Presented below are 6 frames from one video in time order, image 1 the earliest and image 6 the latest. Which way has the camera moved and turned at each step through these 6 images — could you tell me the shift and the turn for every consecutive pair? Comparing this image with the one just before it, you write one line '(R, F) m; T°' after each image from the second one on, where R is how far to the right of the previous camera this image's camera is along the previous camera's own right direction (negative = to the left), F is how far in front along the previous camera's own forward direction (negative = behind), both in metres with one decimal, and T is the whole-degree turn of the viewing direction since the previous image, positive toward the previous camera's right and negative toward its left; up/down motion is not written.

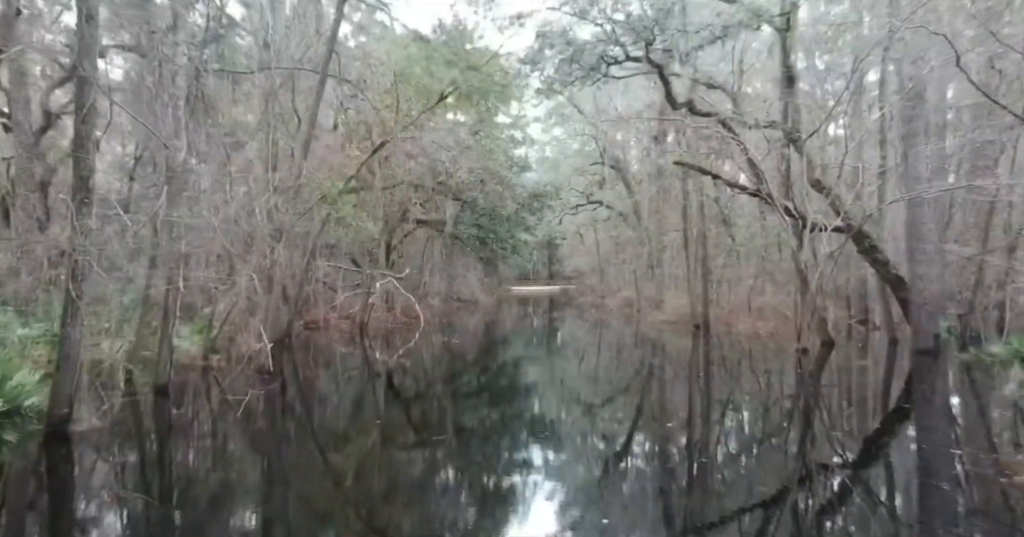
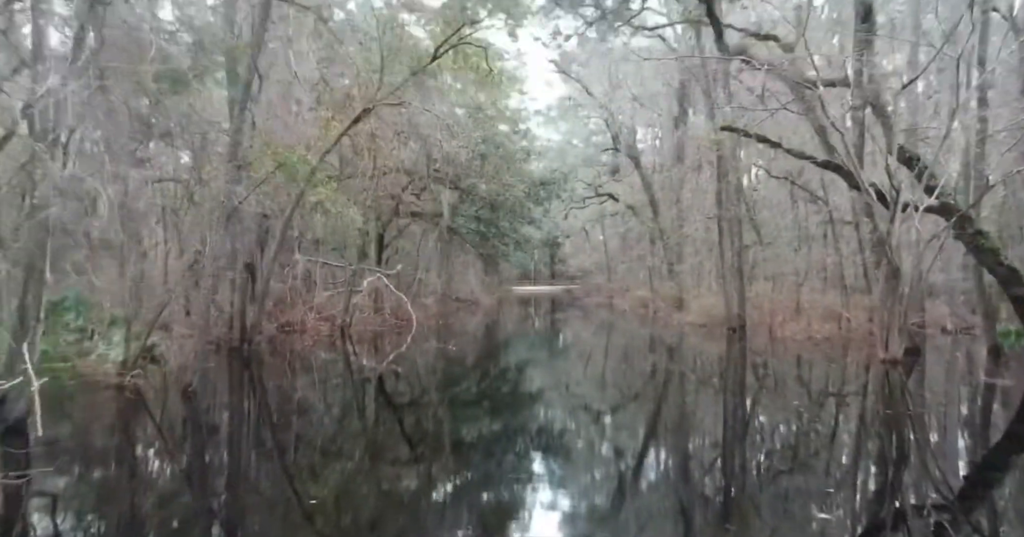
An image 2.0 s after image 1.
(-0.1, +2.2) m; 0°
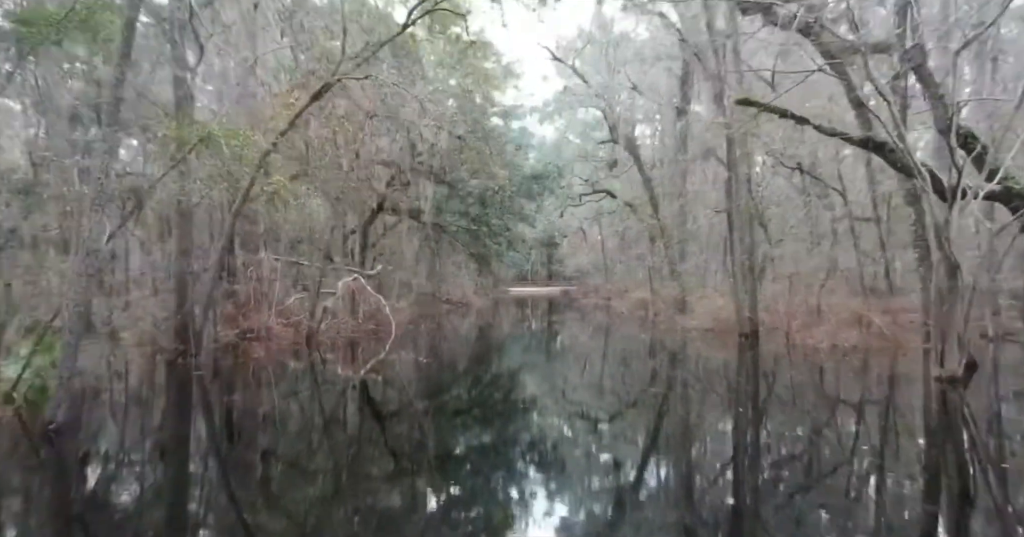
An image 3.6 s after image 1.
(+0.2, +1.4) m; 0°
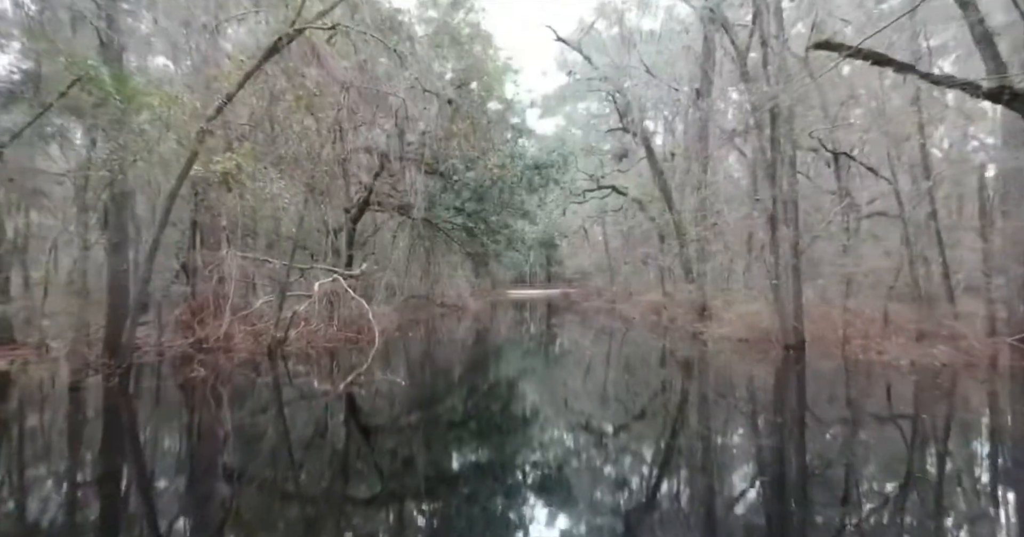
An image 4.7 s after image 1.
(-0.1, +1.9) m; 0°
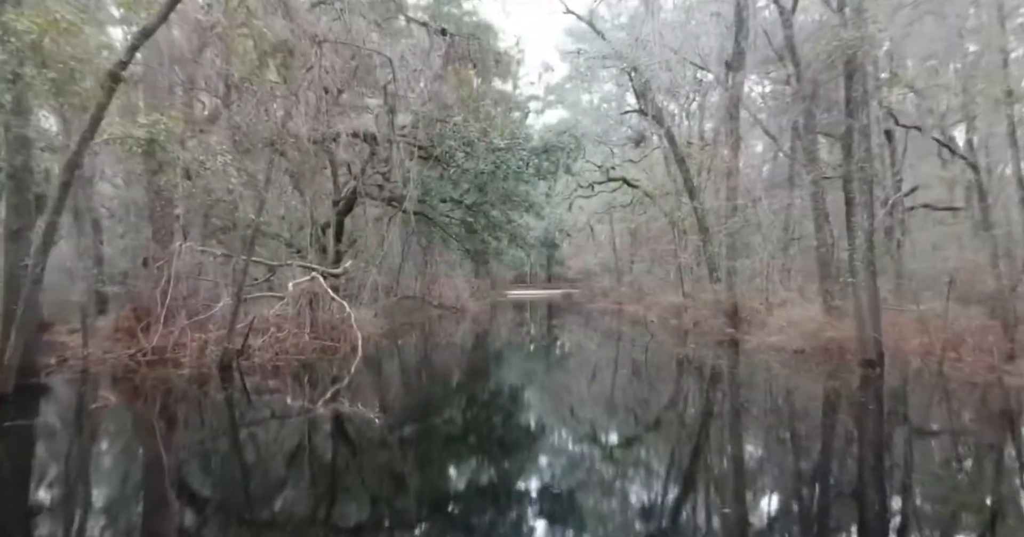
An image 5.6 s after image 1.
(-0.2, +2.0) m; 0°
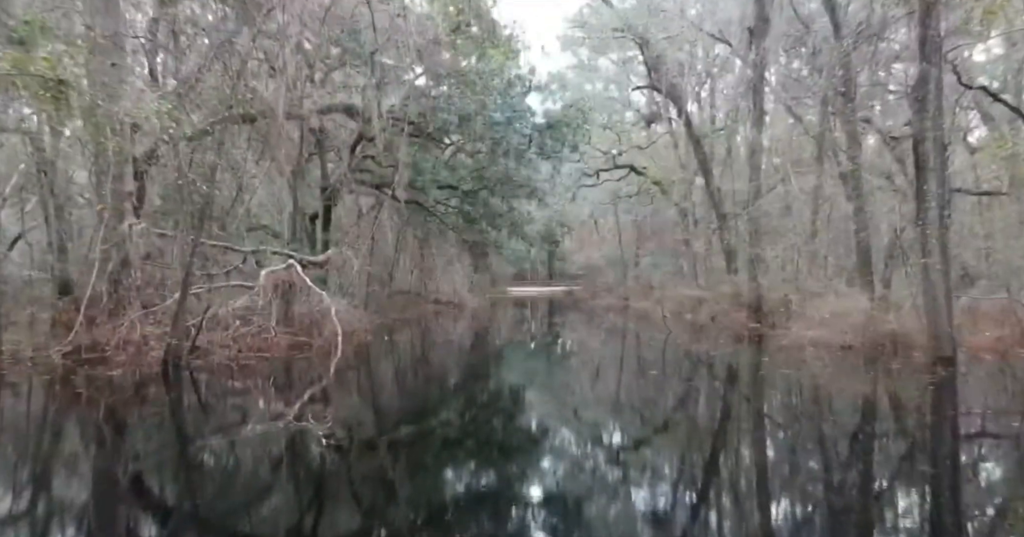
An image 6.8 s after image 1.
(0.0, +1.4) m; 0°
